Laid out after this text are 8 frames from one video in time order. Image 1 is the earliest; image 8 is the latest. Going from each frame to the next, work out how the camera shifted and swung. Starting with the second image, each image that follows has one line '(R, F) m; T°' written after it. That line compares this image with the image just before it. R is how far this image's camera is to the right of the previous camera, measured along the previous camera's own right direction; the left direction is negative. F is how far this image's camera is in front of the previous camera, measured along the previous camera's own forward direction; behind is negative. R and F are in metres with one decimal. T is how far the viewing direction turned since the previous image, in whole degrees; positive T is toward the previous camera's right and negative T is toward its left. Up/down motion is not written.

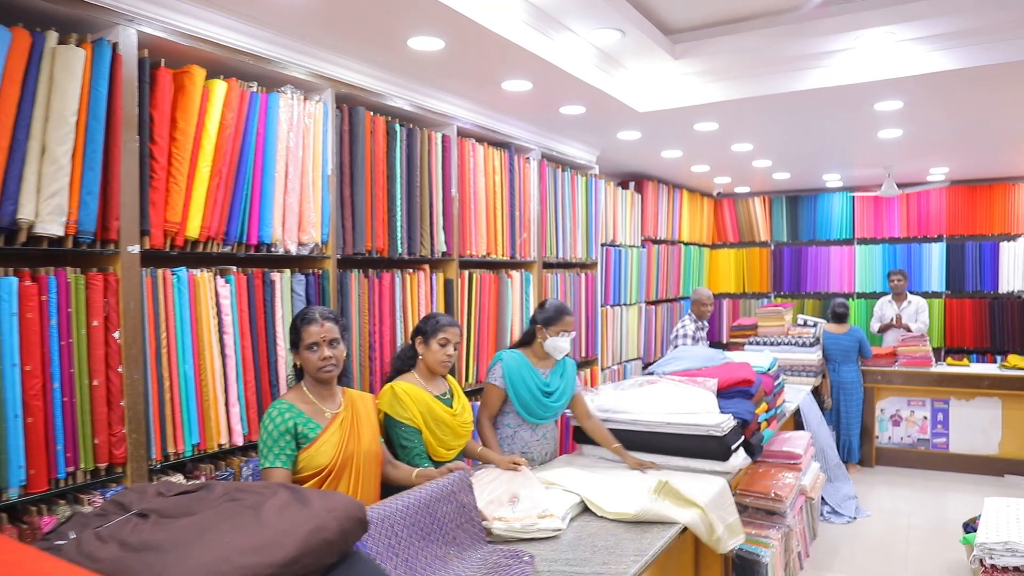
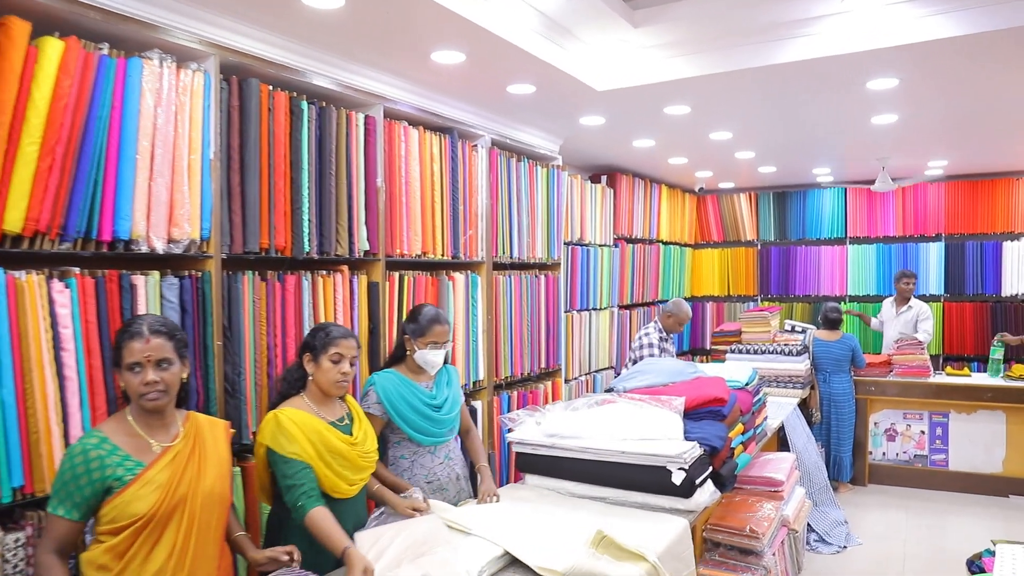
(+0.2, +0.5) m; 0°
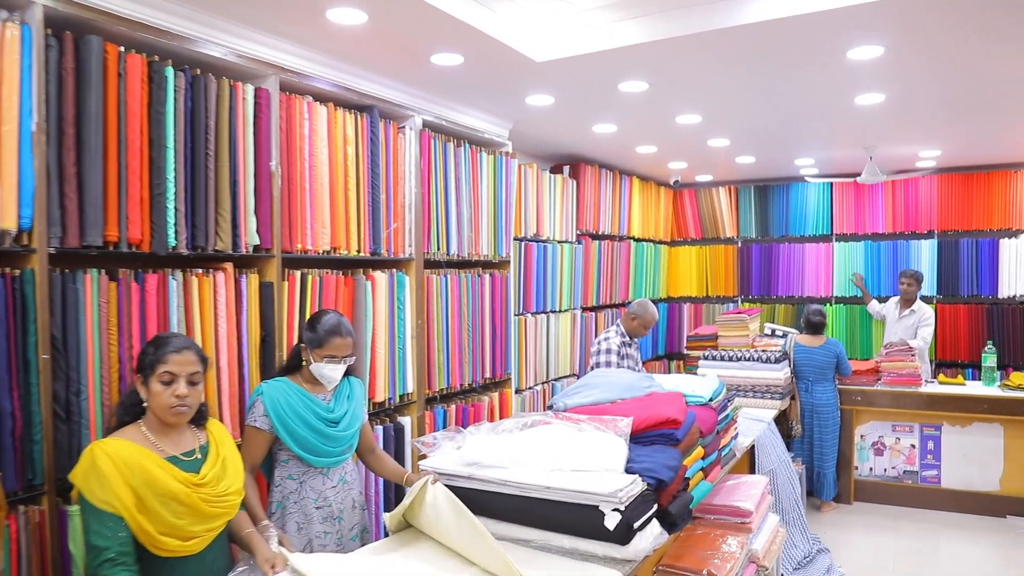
(+0.3, +0.5) m; 0°
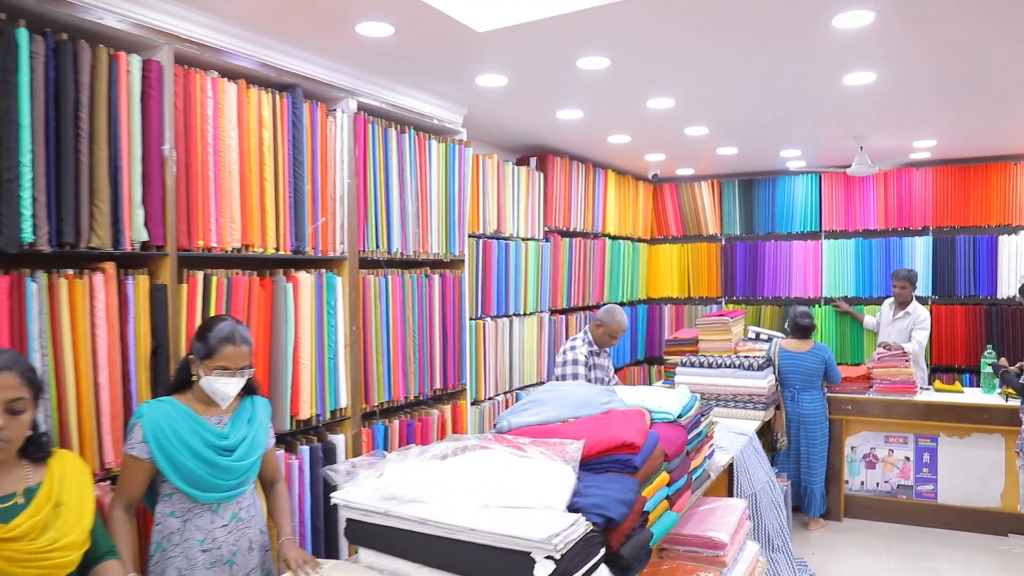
(+0.2, +0.4) m; 0°
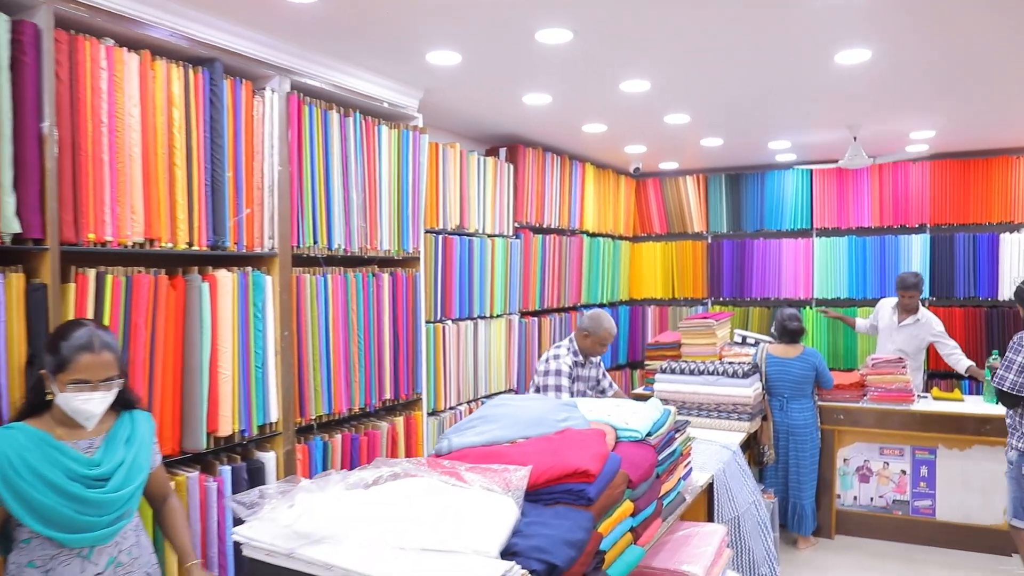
(+0.1, +0.3) m; 0°
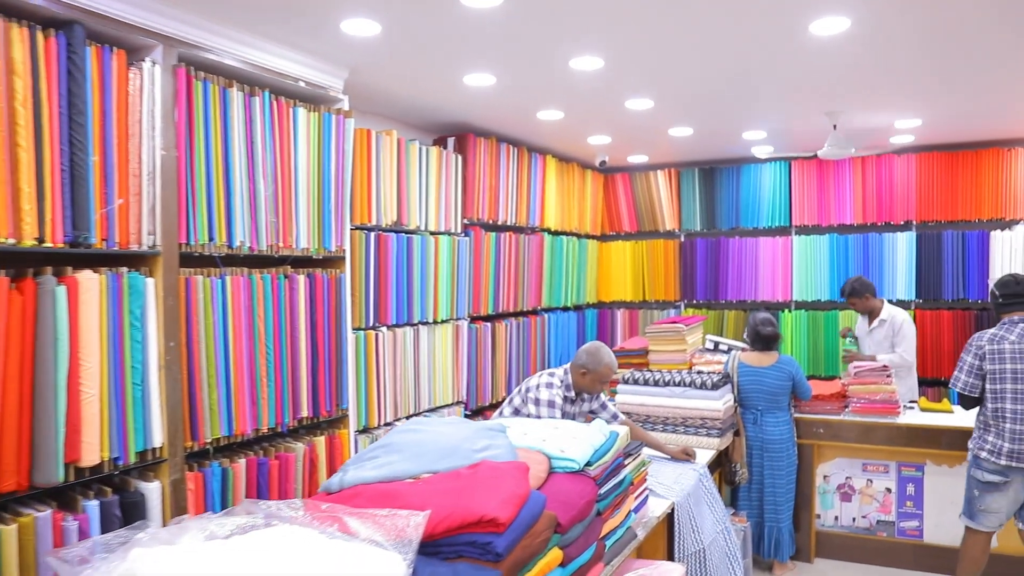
(+0.2, +0.4) m; +1°
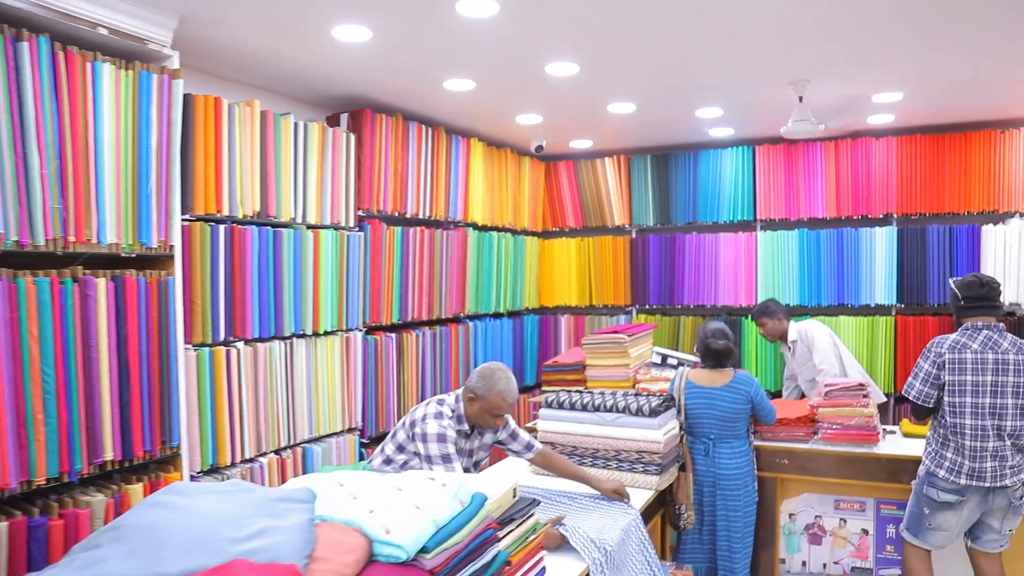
(+0.3, +0.7) m; +1°
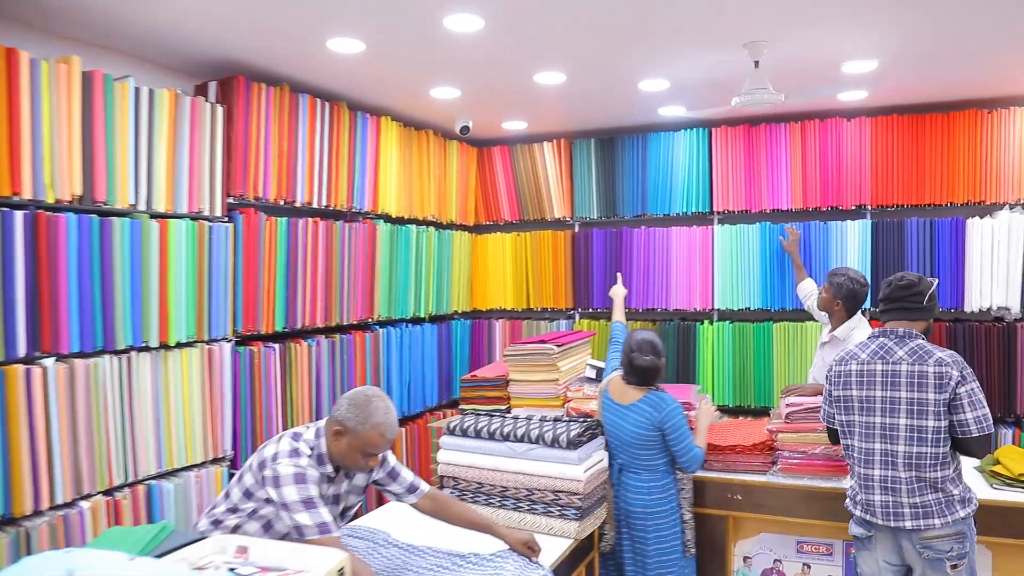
(+0.3, +0.6) m; +1°
